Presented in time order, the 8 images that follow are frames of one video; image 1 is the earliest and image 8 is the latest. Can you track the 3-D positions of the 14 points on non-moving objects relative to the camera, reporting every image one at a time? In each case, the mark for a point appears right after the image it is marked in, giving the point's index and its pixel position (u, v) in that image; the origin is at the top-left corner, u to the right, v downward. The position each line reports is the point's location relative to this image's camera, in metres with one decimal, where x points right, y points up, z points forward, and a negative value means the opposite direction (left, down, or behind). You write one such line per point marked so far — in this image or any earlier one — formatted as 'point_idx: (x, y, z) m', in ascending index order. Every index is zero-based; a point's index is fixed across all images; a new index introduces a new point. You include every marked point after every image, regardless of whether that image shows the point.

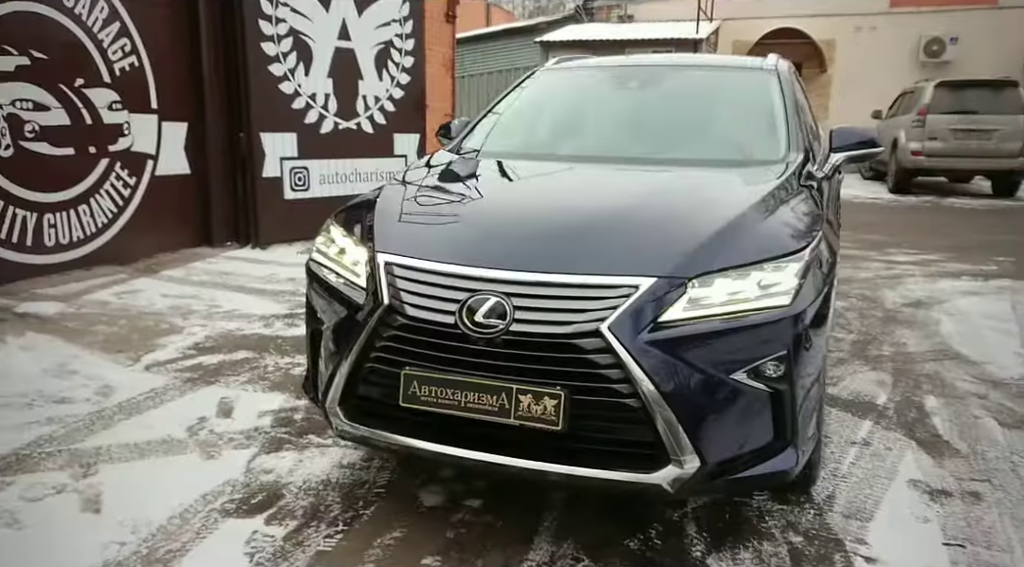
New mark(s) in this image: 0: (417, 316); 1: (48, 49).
0: (-0.3, -0.1, +2.2) m
1: (-3.4, +1.7, +5.4) m
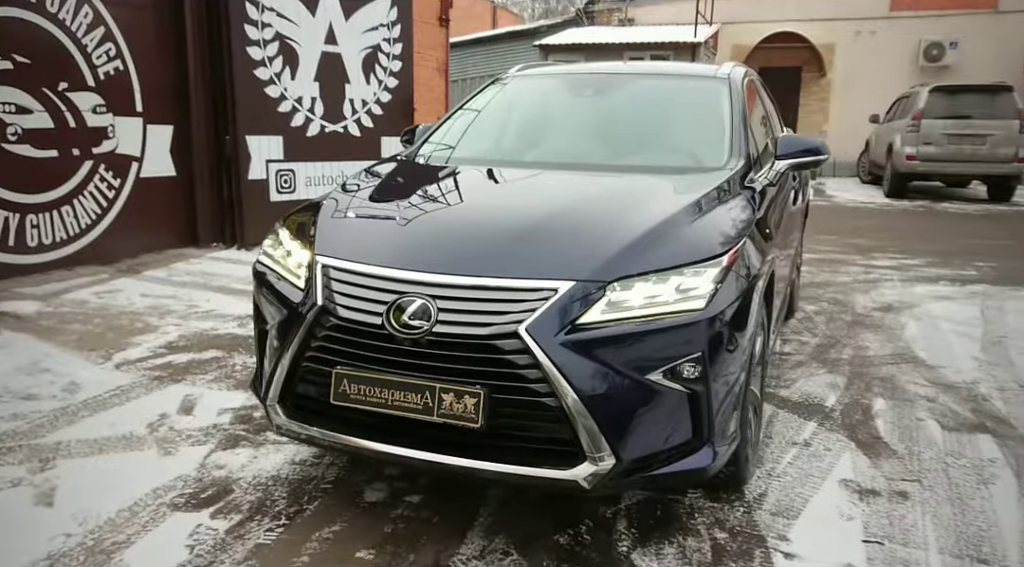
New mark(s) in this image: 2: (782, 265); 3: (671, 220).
0: (-0.5, -0.1, +2.3) m
1: (-3.6, +1.7, +5.5) m
2: (+1.4, +0.1, +4.0) m
3: (+0.6, +0.2, +2.6) m
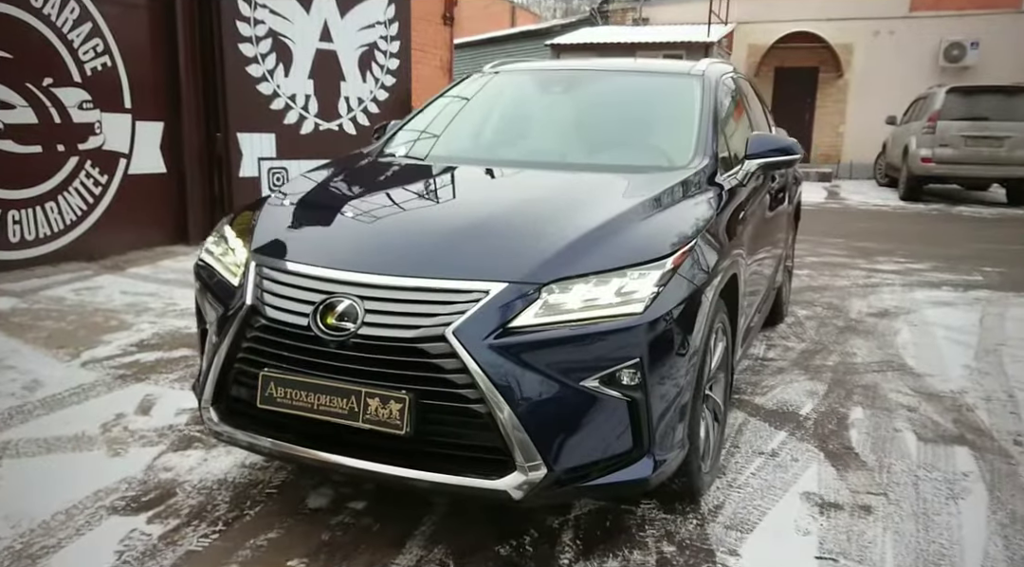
0: (-0.7, -0.1, +2.2) m
1: (-3.7, +1.8, +5.5) m
2: (+1.3, +0.1, +3.8) m
3: (+0.4, +0.2, +2.5) m
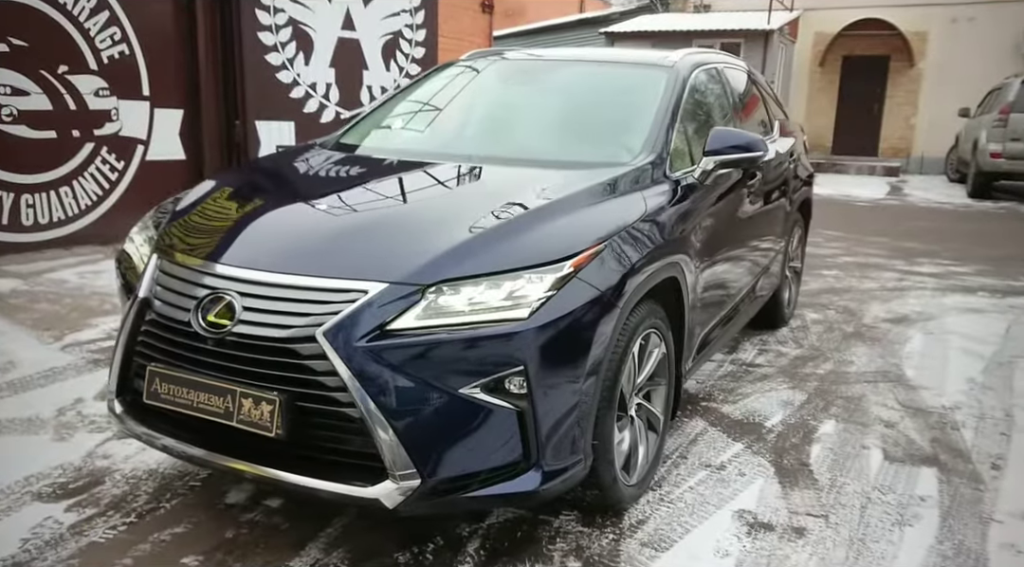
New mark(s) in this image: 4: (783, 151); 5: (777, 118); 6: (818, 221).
0: (-1.0, -0.1, +2.2) m
1: (-3.7, +1.9, +5.7) m
2: (+1.1, +0.1, +3.6) m
3: (+0.1, +0.2, +2.4) m
4: (+1.7, +0.9, +4.8) m
5: (+1.9, +1.2, +5.2) m
6: (+5.0, +1.0, +12.1) m
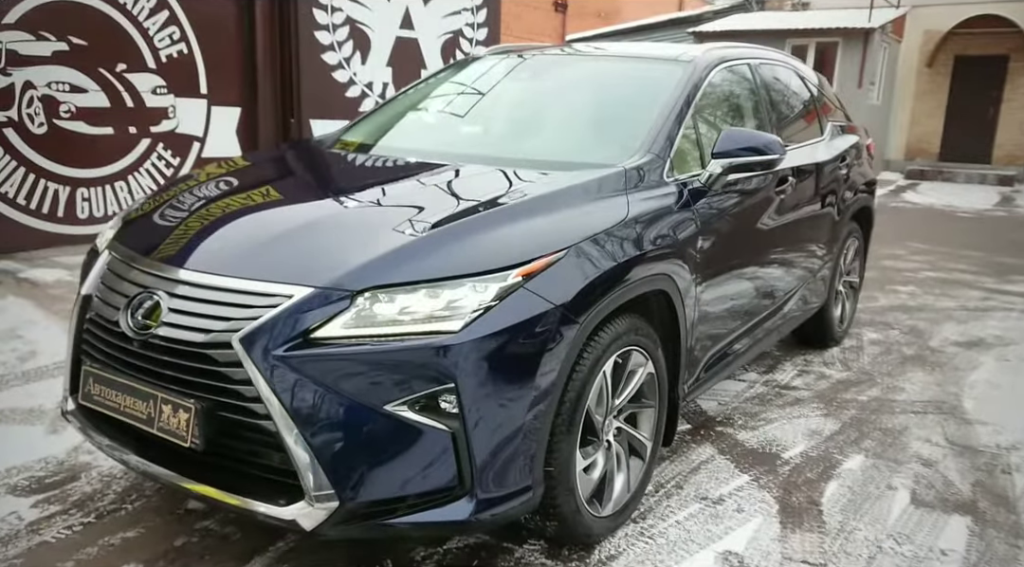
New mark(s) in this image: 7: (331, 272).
0: (-1.2, -0.1, +2.2) m
1: (-3.4, +2.0, +5.9) m
2: (+1.1, 0.0, +3.3) m
3: (-0.1, +0.2, +2.2) m
4: (+1.9, +0.8, +4.4) m
5: (+2.1, +1.1, +4.8) m
6: (+6.0, +0.8, +11.2) m
7: (-0.5, 0.0, +1.9) m
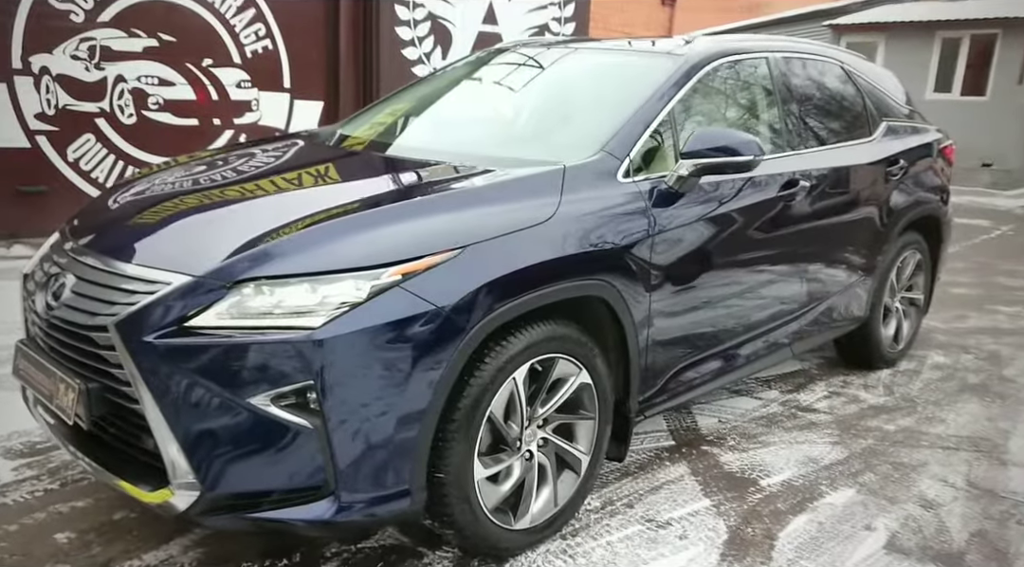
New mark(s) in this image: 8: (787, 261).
0: (-1.5, 0.0, +2.3) m
1: (-2.9, +2.2, +6.4) m
2: (+1.0, 0.0, +3.1) m
3: (-0.3, +0.2, +2.2) m
4: (+2.0, +0.7, +4.0) m
5: (+2.3, +1.0, +4.3) m
6: (+7.2, +0.5, +10.0) m
7: (-0.8, +0.1, +2.0) m
8: (+1.3, +0.1, +3.4) m
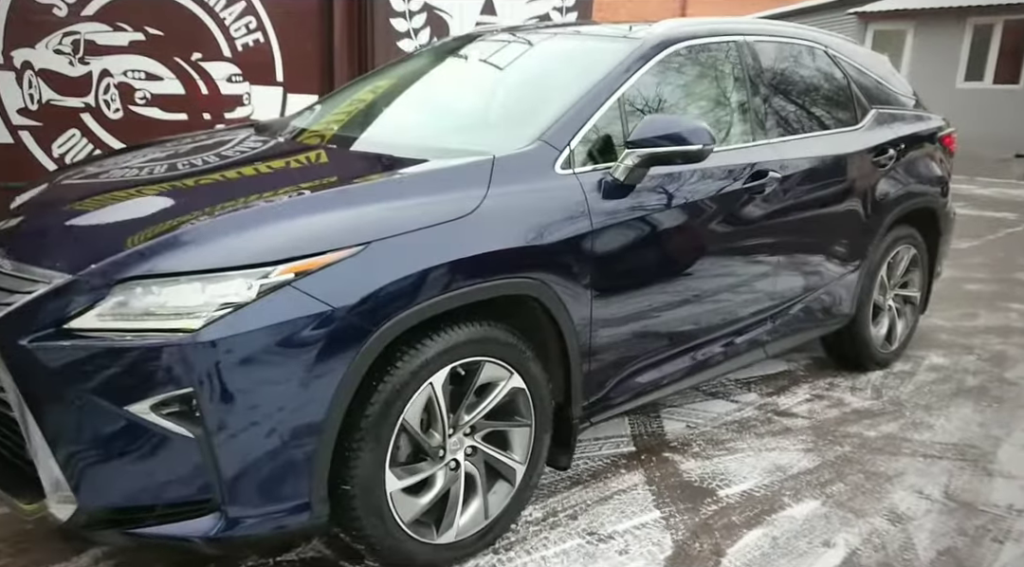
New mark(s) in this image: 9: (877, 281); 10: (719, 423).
0: (-1.7, 0.0, +2.2) m
1: (-2.9, +2.2, +6.3) m
2: (+0.8, 0.0, +2.9) m
3: (-0.6, +0.2, +2.0) m
4: (+1.8, +0.7, +3.7) m
5: (+2.1, +1.0, +4.1) m
6: (+7.2, +0.6, +9.6) m
7: (-1.0, +0.1, +1.9) m
8: (+1.1, +0.1, +3.2) m
9: (+2.0, 0.0, +3.9) m
10: (+0.9, -0.6, +3.3) m
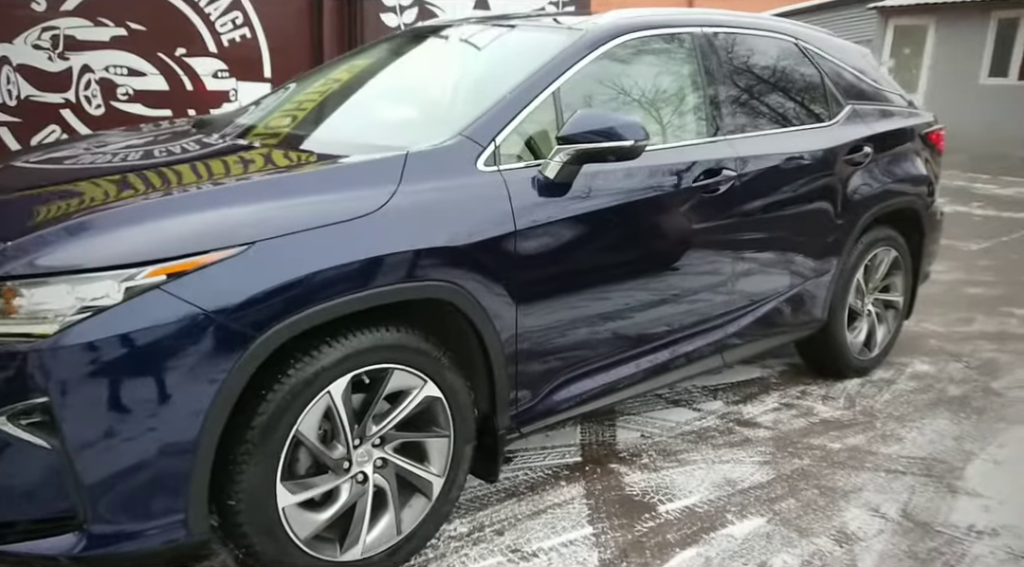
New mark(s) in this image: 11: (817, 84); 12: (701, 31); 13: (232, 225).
0: (-1.9, 0.0, +2.2) m
1: (-3.1, +2.2, +6.3) m
2: (+0.5, 0.0, +2.8) m
3: (-0.8, +0.2, +1.9) m
4: (+1.6, +0.7, +3.6) m
5: (+1.9, +1.0, +3.9) m
6: (+7.2, +0.5, +9.3) m
7: (-1.3, +0.1, +1.8) m
8: (+0.9, +0.1, +3.0) m
9: (+1.7, 0.0, +3.8) m
10: (+0.7, -0.6, +3.2) m
11: (+1.5, +1.0, +3.7) m
12: (+0.8, +1.1, +3.2) m
13: (-0.7, +0.1, +1.9) m
